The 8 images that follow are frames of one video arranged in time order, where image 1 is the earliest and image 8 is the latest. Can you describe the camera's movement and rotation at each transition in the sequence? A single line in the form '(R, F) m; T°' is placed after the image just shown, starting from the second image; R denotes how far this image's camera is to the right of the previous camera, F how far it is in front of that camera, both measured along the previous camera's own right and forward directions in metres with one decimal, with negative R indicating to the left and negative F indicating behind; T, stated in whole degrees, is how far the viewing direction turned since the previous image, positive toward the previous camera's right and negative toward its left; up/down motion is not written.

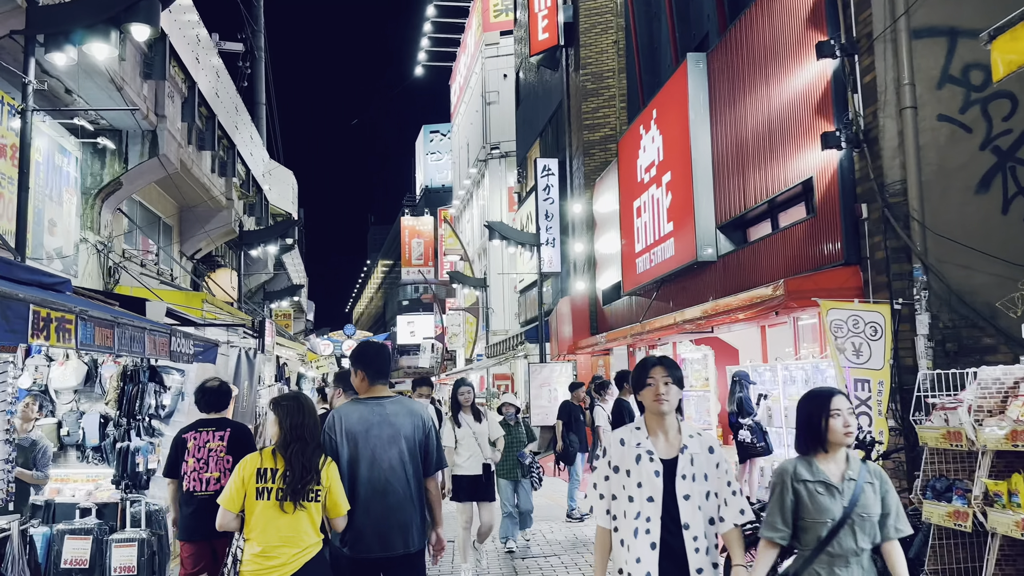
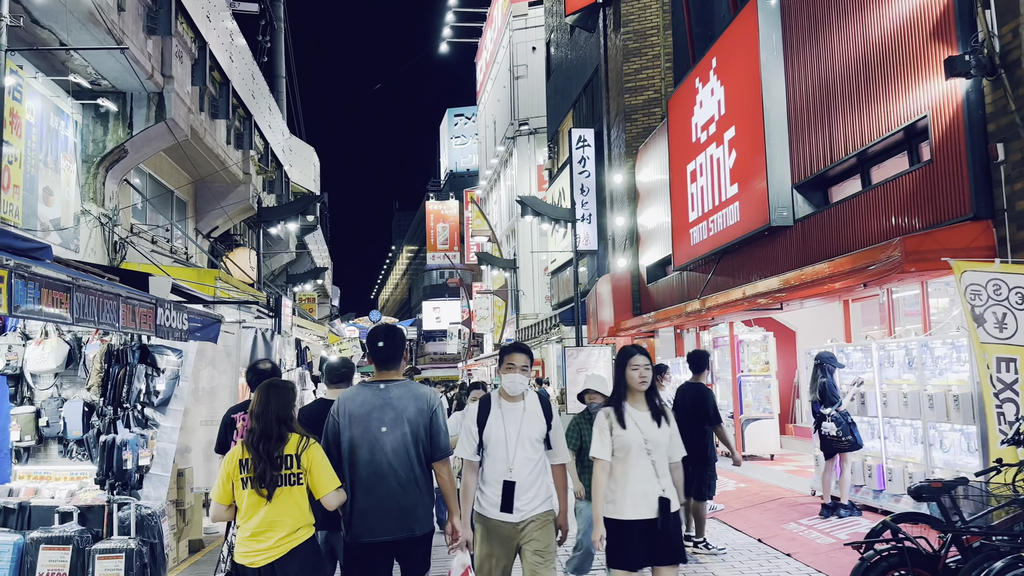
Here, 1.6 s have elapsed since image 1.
(-0.3, +1.3) m; -2°
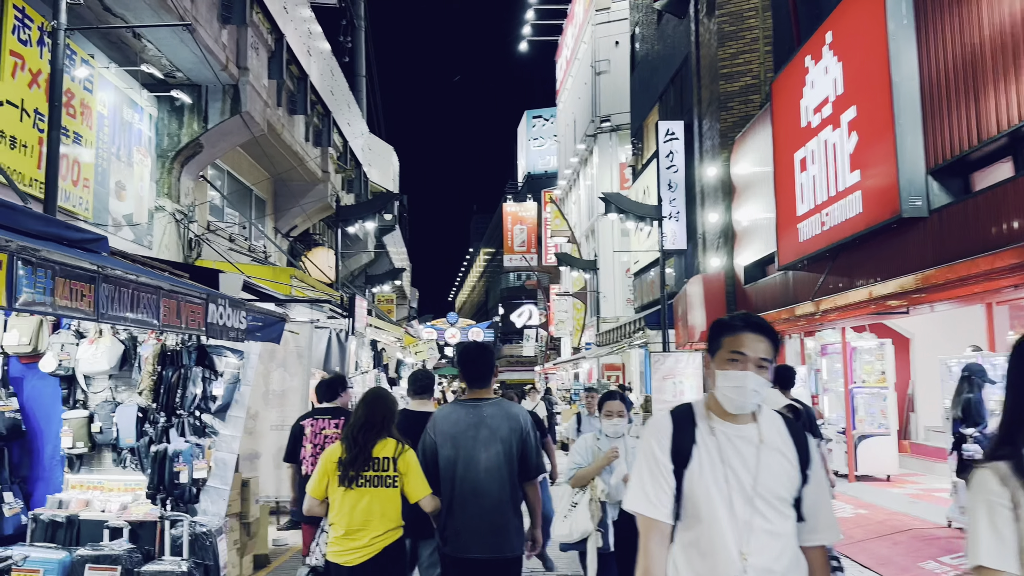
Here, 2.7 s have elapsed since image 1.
(-0.2, +0.9) m; -6°
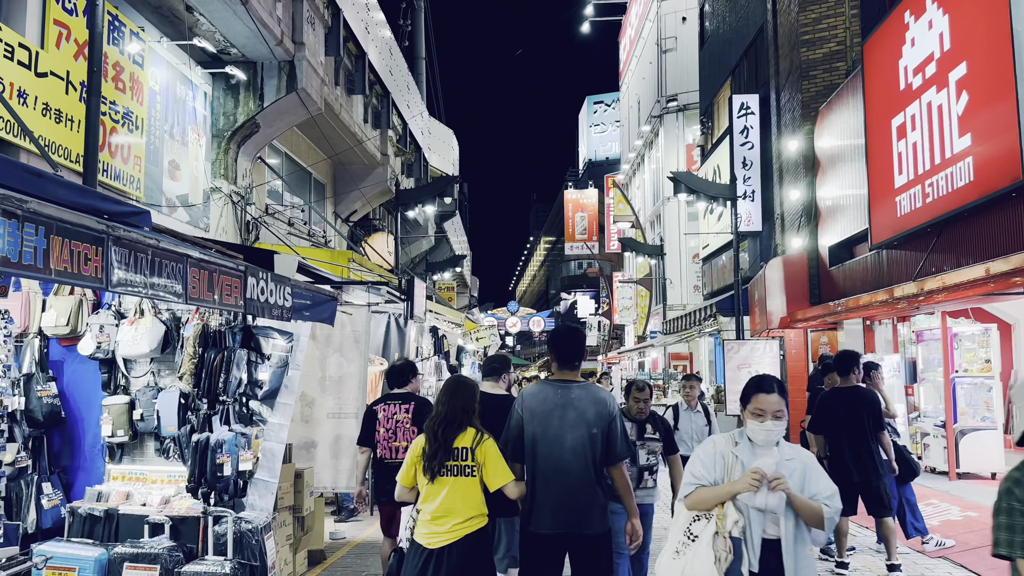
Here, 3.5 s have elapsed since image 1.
(-0.1, +0.7) m; -4°
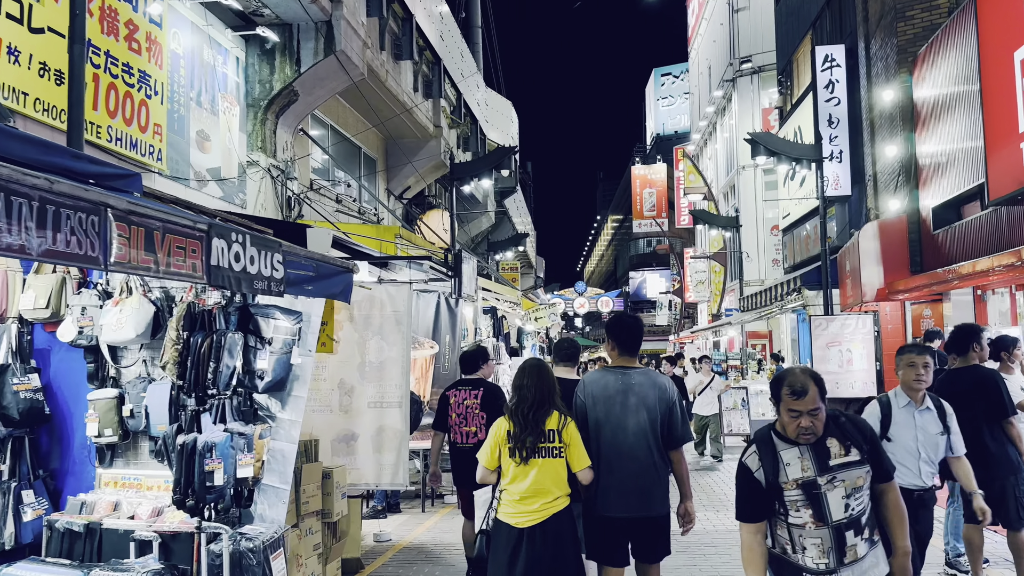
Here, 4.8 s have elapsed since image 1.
(+0.1, +1.1) m; -5°
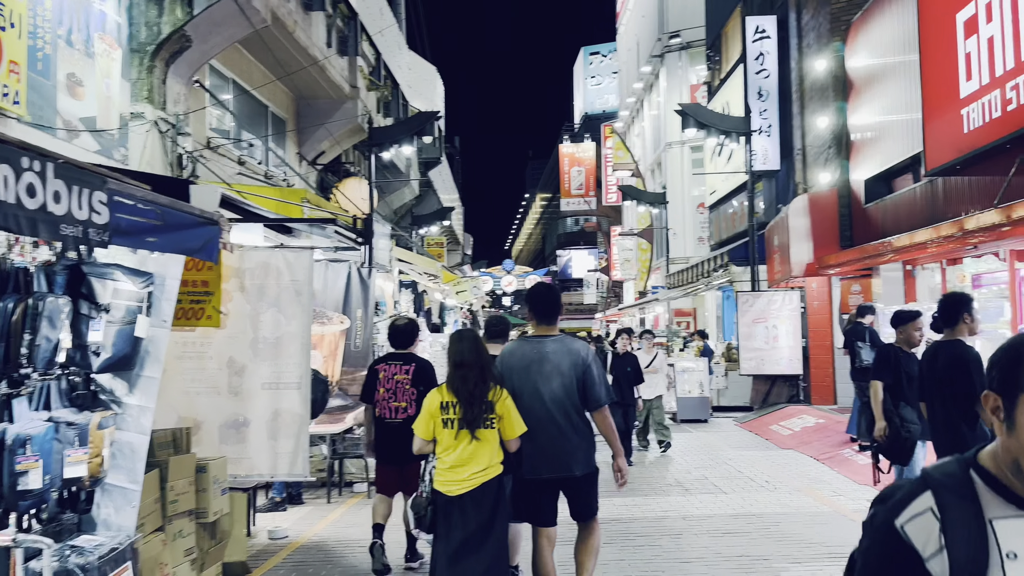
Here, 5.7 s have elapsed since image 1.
(+0.1, +0.8) m; +5°
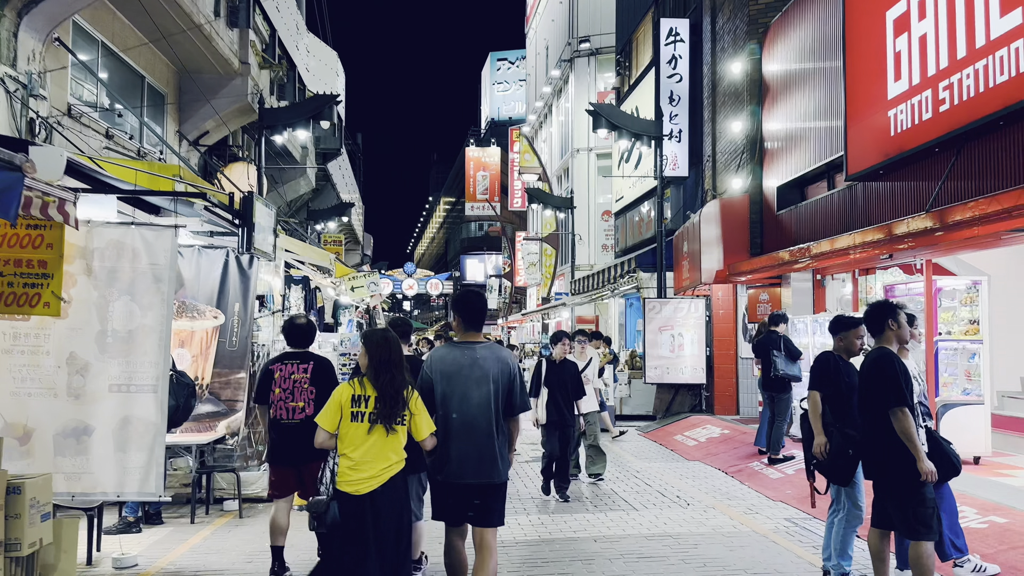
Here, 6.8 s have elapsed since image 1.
(0.0, +0.8) m; +7°
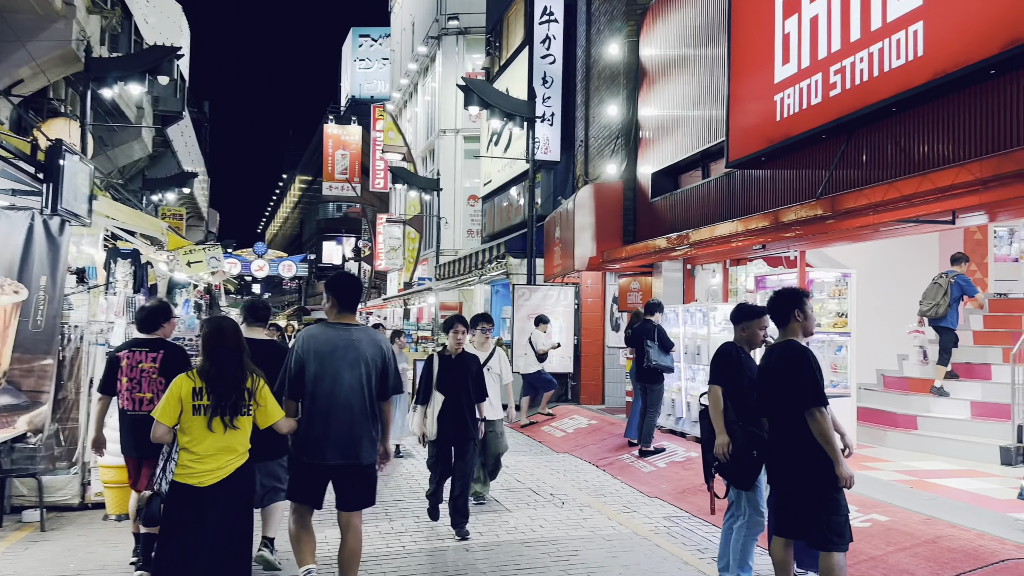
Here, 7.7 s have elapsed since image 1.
(-0.1, +0.7) m; +10°
